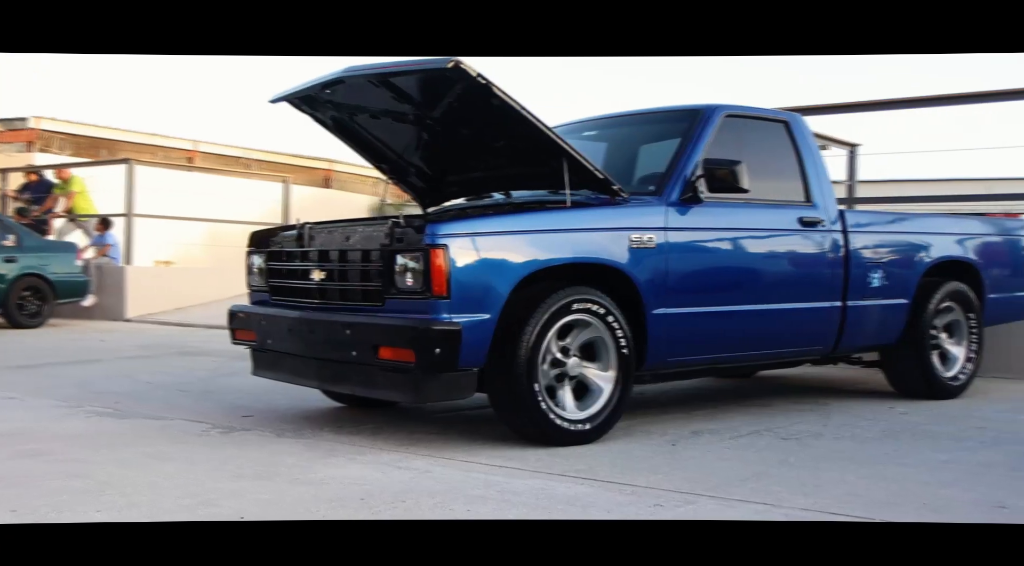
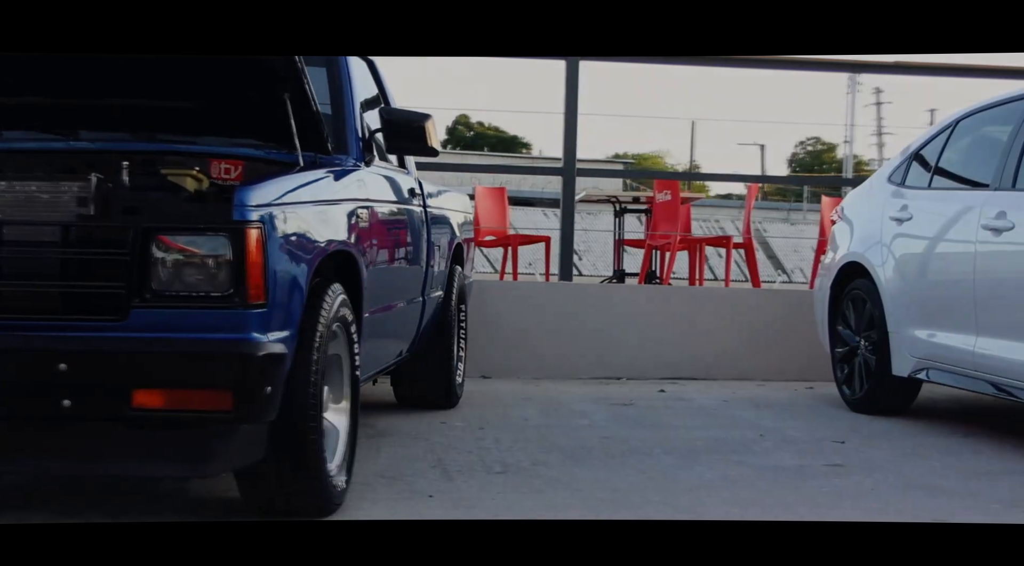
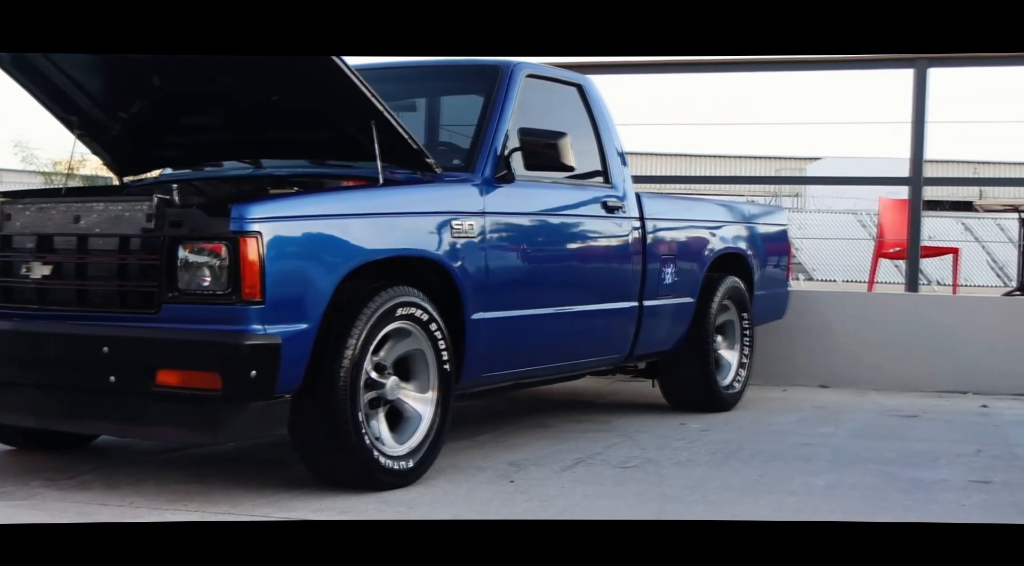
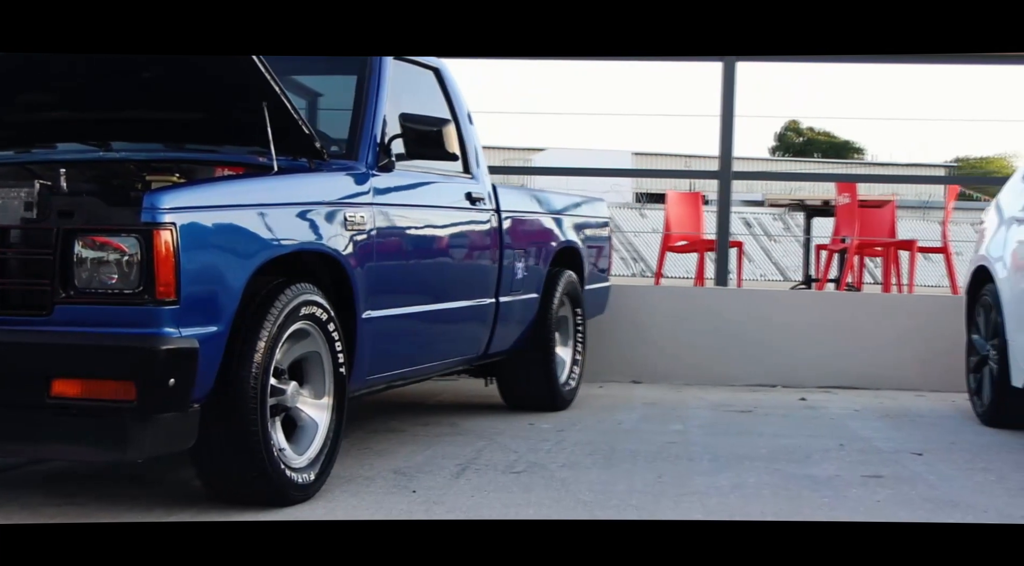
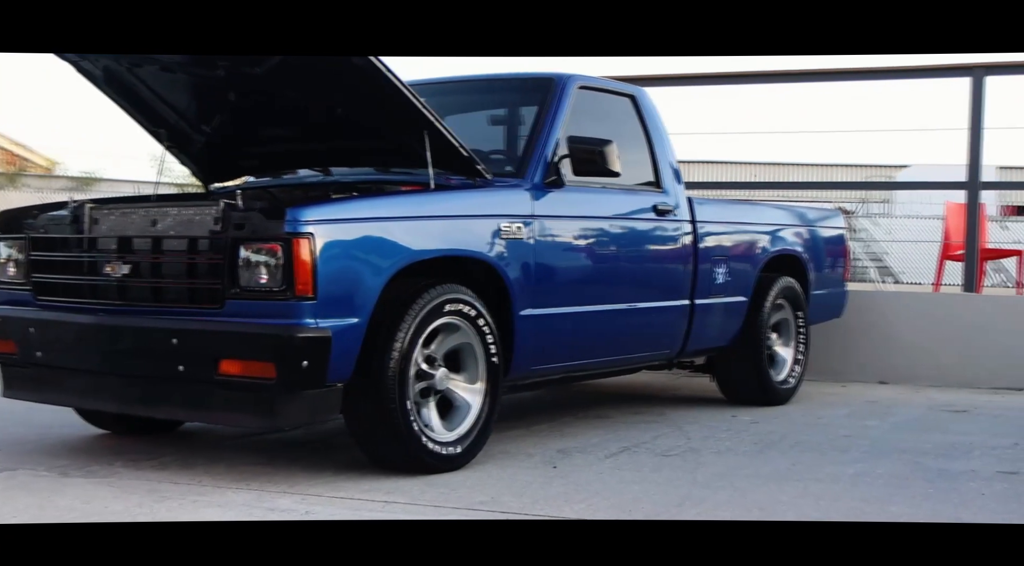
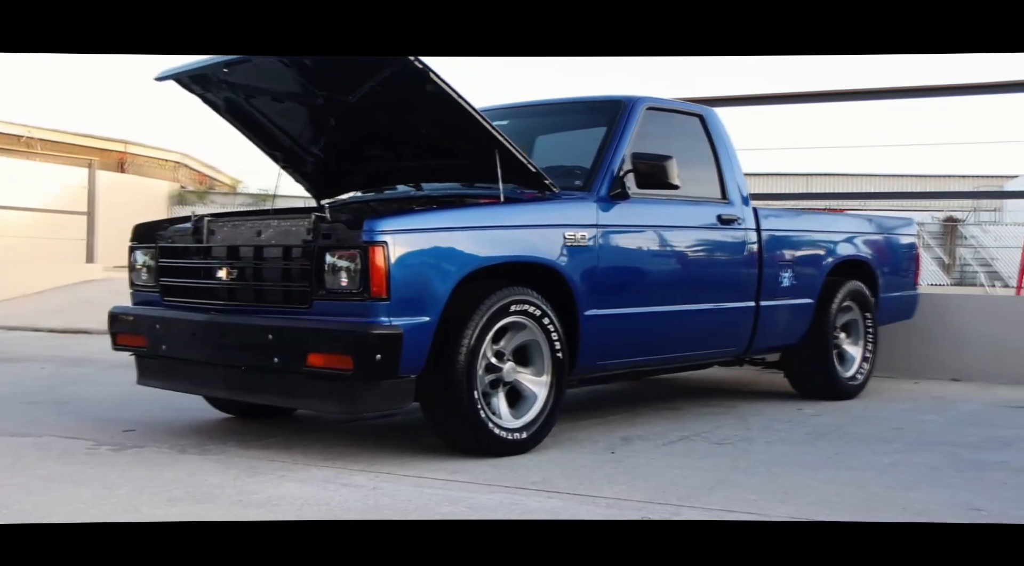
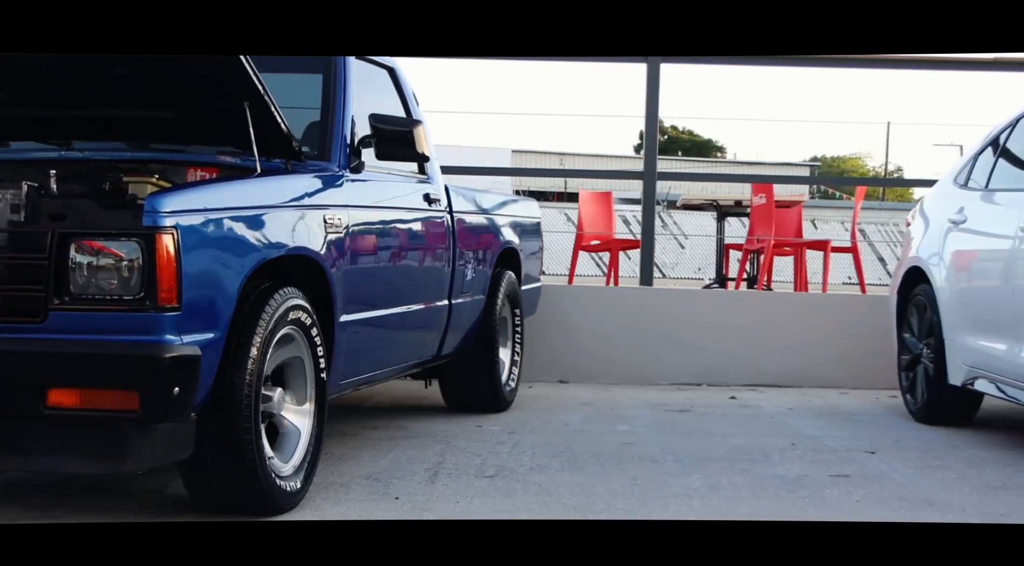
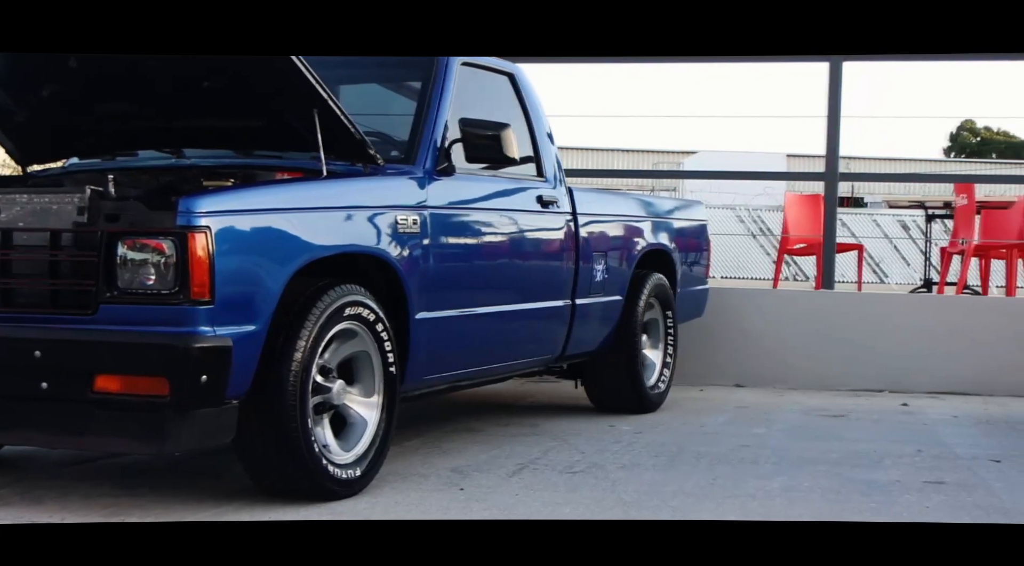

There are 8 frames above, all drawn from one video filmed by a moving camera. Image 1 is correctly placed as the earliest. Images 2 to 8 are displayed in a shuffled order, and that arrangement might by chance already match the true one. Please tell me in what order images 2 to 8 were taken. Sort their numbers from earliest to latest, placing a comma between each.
6, 5, 3, 8, 4, 7, 2
